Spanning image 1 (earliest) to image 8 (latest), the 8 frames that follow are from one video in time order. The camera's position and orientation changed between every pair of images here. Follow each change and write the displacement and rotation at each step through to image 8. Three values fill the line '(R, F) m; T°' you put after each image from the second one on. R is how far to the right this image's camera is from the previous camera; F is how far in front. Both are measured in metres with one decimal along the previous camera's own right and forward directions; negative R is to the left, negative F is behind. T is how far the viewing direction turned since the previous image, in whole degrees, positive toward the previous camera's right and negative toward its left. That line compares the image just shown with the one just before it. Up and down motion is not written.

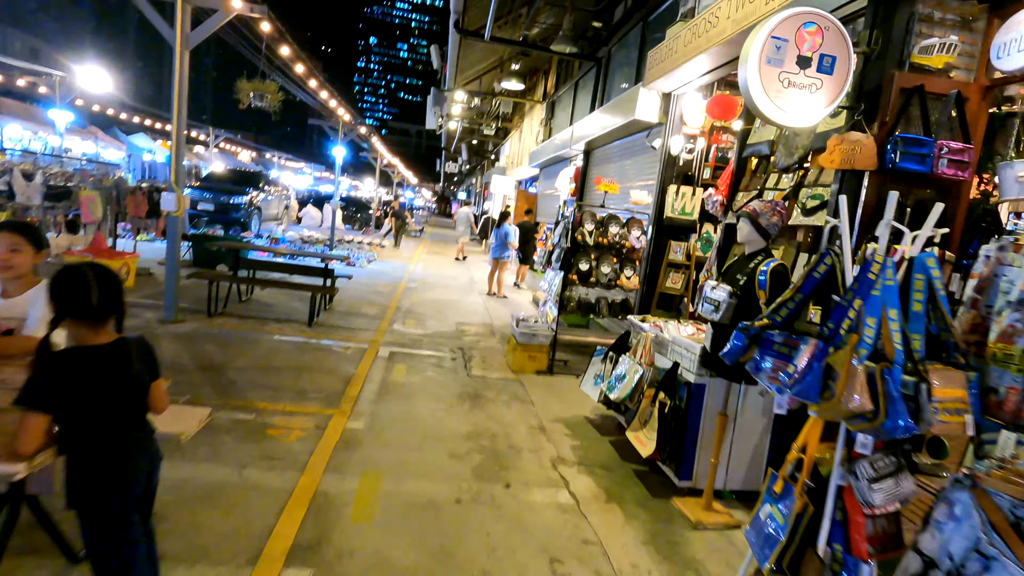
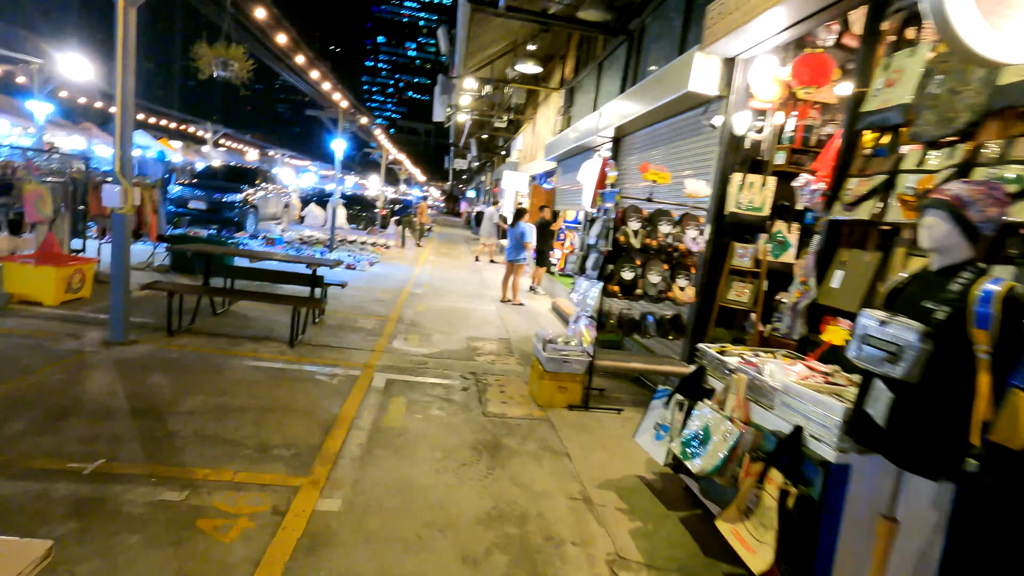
(-0.2, +1.2) m; -1°
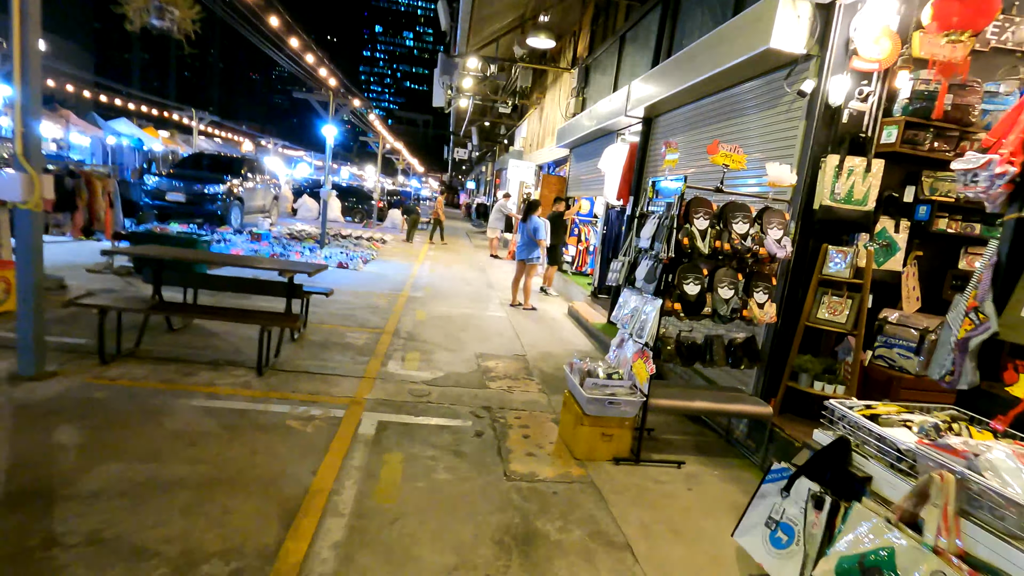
(-0.2, +1.2) m; 0°
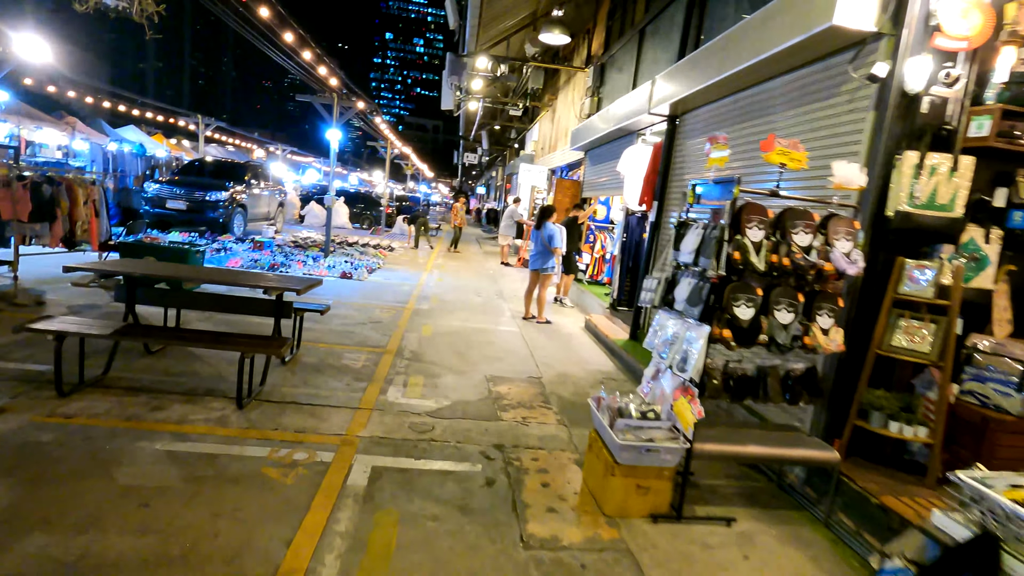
(0.0, +0.6) m; -1°
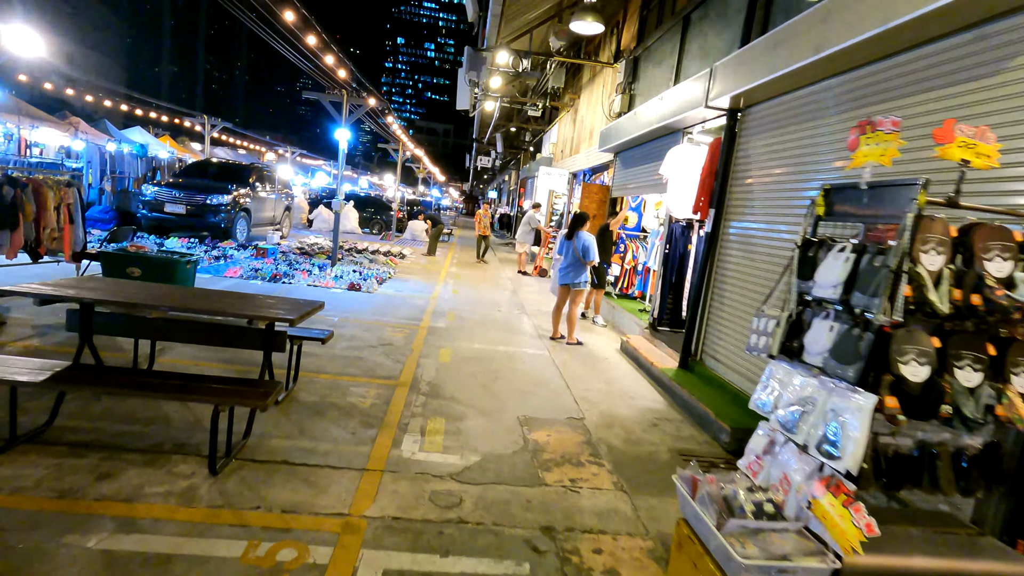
(-0.3, +0.9) m; -1°
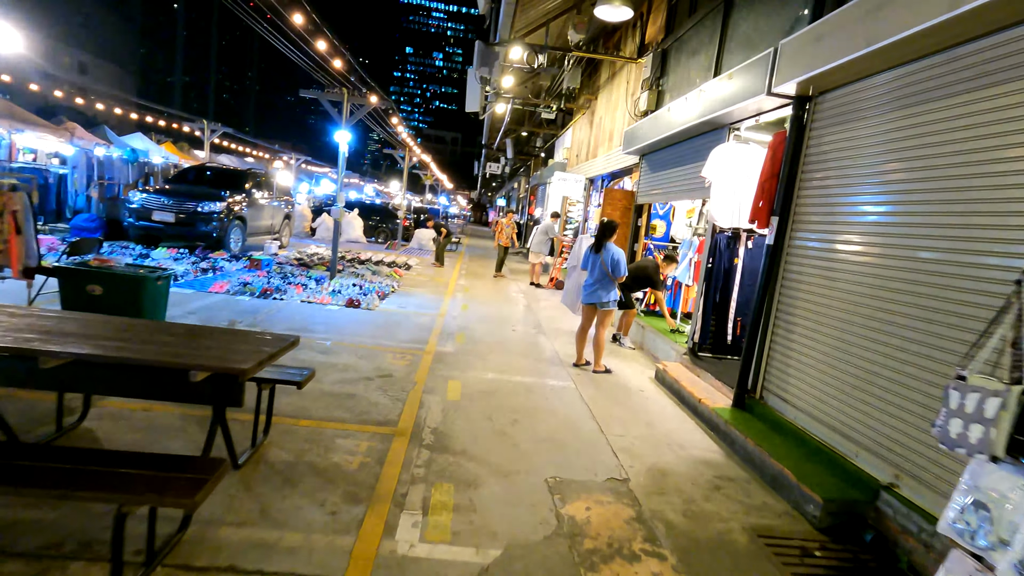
(-0.1, +1.0) m; -1°
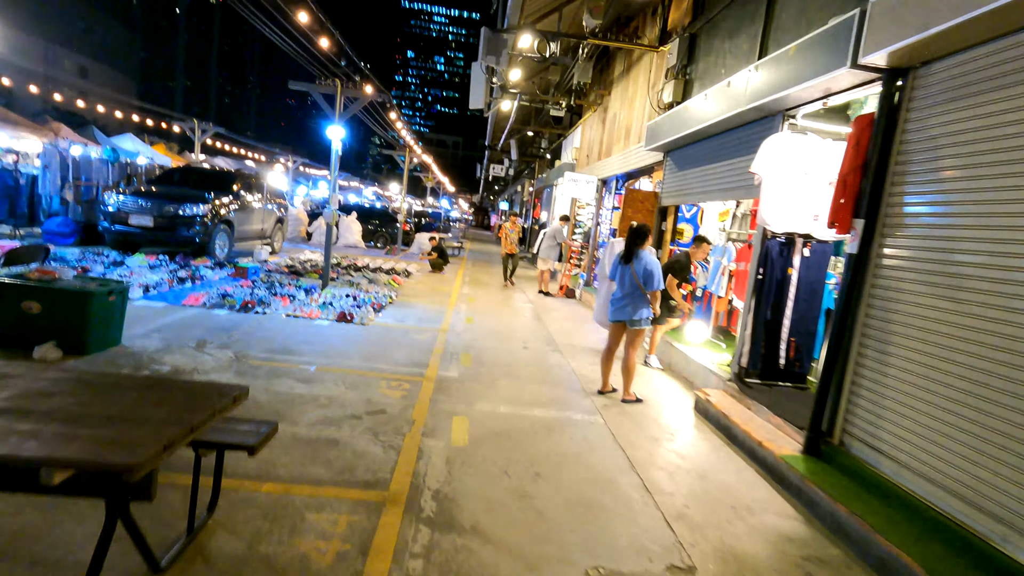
(-0.1, +1.0) m; 0°
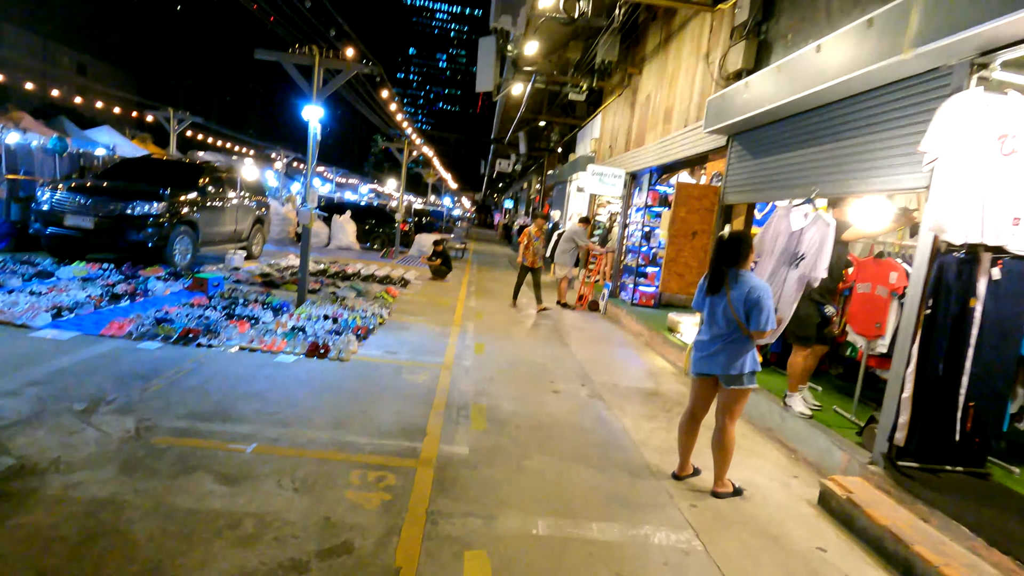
(-0.3, +1.9) m; 0°
